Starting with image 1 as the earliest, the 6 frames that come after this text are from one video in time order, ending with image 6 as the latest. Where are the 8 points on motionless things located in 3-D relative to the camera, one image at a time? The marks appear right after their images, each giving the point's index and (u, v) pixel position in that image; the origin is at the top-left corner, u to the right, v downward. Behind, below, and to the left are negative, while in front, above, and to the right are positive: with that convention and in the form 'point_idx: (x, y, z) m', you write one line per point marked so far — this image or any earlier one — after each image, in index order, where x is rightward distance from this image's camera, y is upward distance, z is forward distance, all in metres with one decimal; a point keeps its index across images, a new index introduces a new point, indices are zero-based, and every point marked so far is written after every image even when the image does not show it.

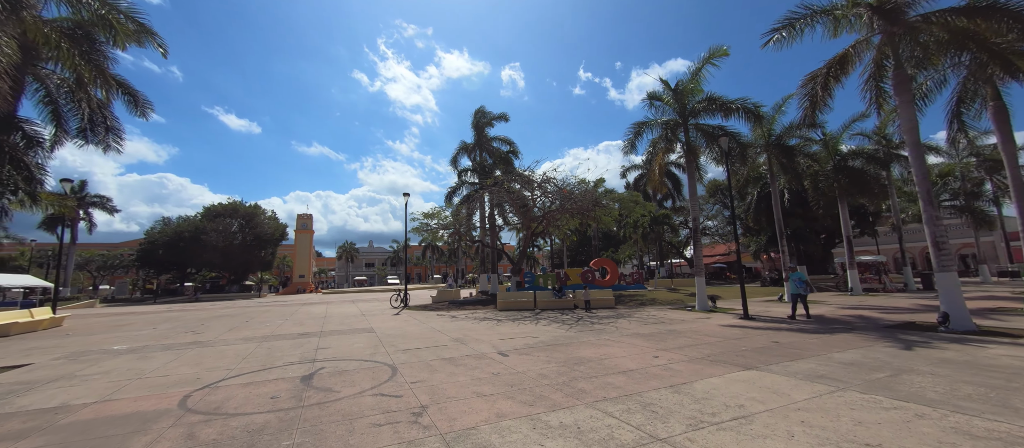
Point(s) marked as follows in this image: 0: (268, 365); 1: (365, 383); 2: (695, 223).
0: (-4.9, -2.8, +6.9) m
1: (-2.3, -2.5, +5.5) m
2: (+7.9, +0.1, +14.9) m
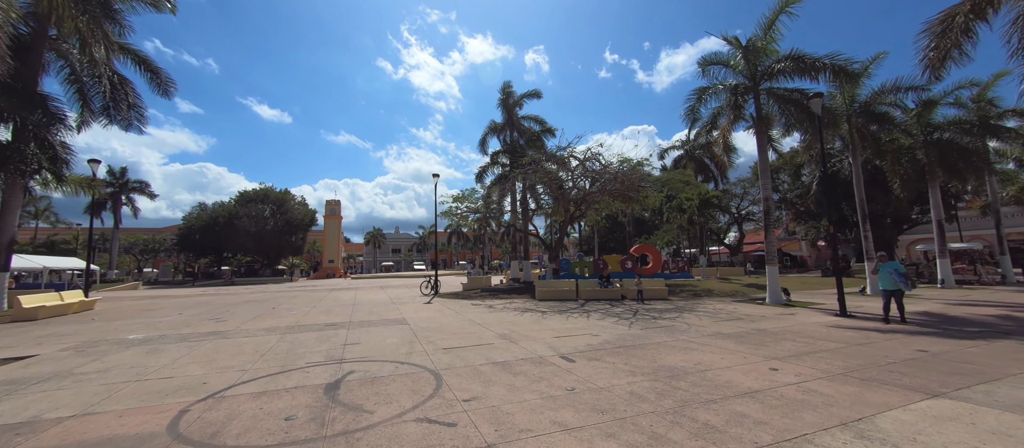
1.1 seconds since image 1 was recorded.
0: (-3.7, -2.4, +5.8) m
1: (-1.3, -2.1, +4.2) m
2: (+9.5, +0.8, +12.9) m
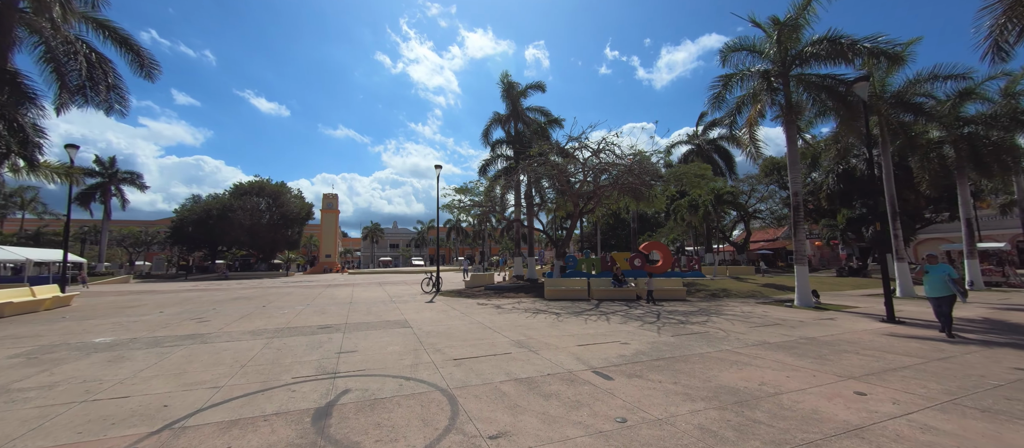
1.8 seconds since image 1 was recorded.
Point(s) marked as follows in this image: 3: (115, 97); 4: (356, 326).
0: (-3.4, -2.2, +4.9) m
1: (-0.9, -2.0, +3.3) m
2: (+9.9, +0.9, +12.0) m
3: (-16.8, +5.4, +14.7) m
4: (-3.9, -2.6, +8.7) m
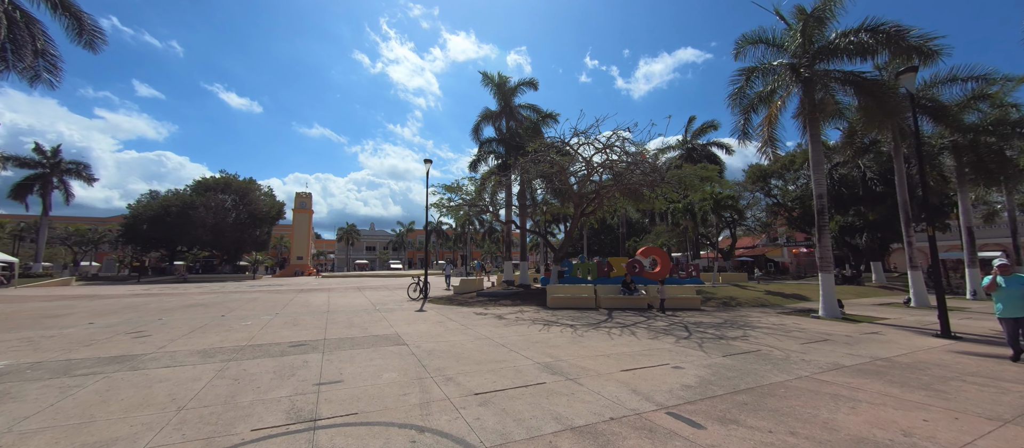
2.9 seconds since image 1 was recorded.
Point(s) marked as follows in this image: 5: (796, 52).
0: (-2.8, -2.1, +3.3) m
1: (-0.3, -1.9, +1.9) m
2: (+10.0, +0.8, +11.3) m
3: (-16.7, +5.7, +12.4) m
4: (-3.6, -2.5, +7.1) m
5: (+9.5, +5.8, +11.7) m
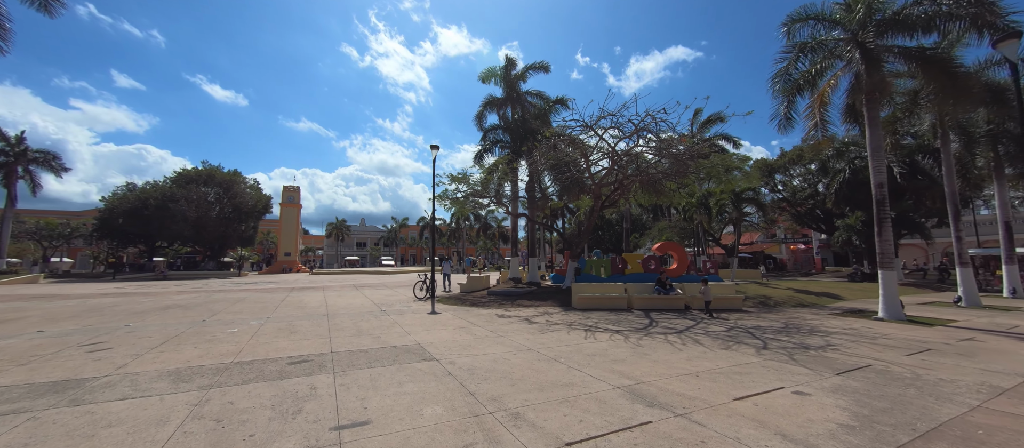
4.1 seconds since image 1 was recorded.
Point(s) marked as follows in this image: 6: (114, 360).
0: (-1.8, -1.9, +1.9) m
1: (+0.8, -1.7, +0.6) m
2: (+10.8, +1.0, +10.2) m
3: (-15.9, +6.0, +10.5) m
4: (-2.7, -2.2, +5.7) m
5: (+10.4, +6.0, +10.5) m
6: (-6.5, -2.2, +5.6) m
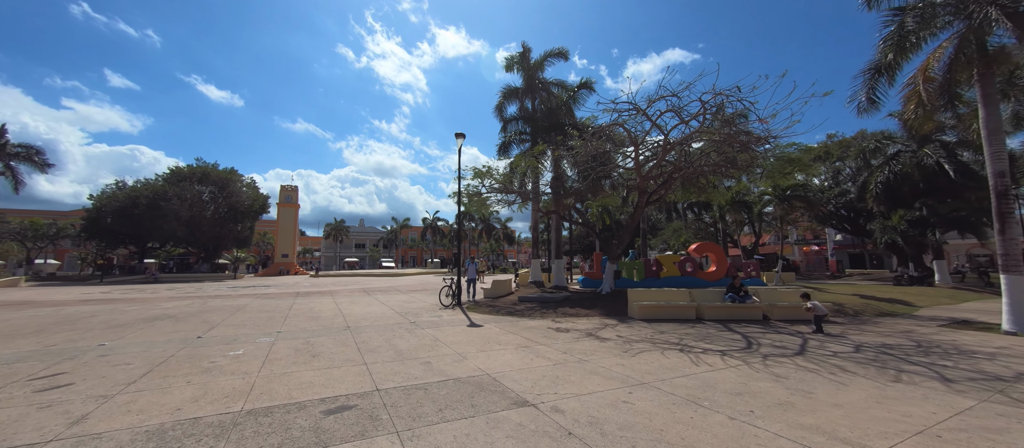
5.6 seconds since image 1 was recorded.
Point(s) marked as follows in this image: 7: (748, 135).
0: (-0.3, -1.7, +0.3) m
1: (+2.3, -1.6, -1.1) m
2: (+12.3, +1.1, +8.7) m
3: (-14.5, +6.1, +8.8) m
4: (-1.2, -2.1, +4.0) m
5: (+11.8, +6.1, +9.0) m
6: (-5.0, -2.1, +3.9) m
7: (+8.7, +3.3, +15.0) m
